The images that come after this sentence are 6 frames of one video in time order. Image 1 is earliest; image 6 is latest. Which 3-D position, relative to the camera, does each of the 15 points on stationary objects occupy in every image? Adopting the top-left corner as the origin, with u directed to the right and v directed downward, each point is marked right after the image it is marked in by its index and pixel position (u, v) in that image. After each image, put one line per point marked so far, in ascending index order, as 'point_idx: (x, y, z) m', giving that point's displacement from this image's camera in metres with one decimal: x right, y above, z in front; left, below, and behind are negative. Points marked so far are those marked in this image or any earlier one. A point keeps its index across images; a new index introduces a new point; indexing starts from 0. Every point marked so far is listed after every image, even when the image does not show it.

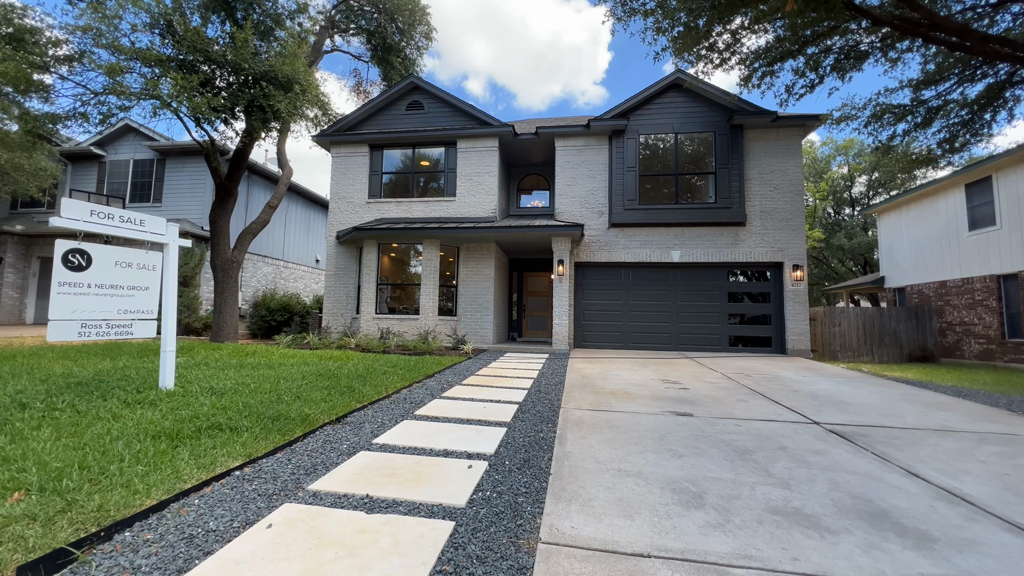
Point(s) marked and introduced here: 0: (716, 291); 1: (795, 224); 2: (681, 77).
0: (+5.2, -0.1, +10.3) m
1: (+7.0, +1.6, +10.0) m
2: (+4.3, +5.4, +10.3) m
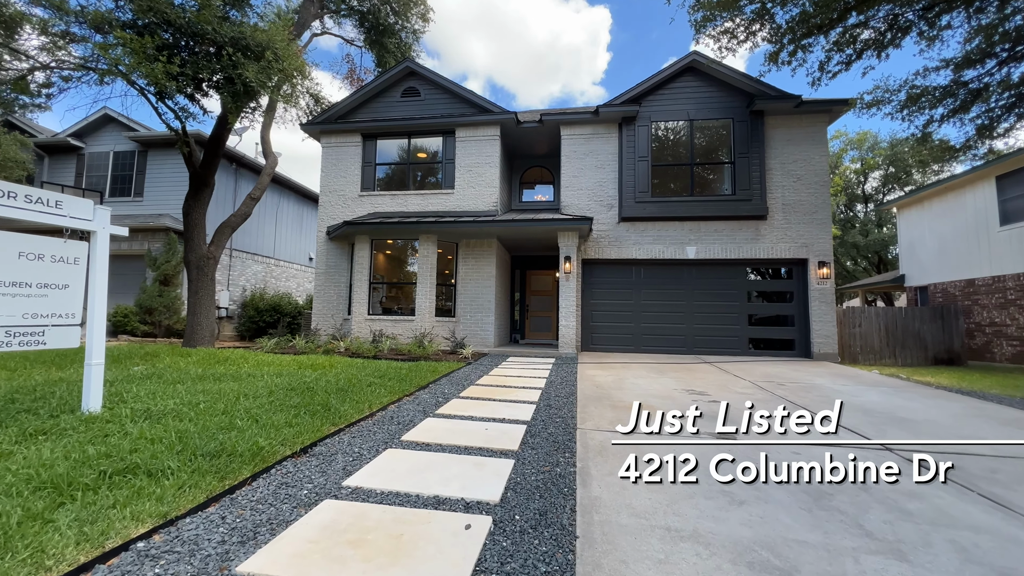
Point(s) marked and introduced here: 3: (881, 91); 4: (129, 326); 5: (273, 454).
0: (+5.2, -0.1, +9.6) m
1: (+7.1, +1.6, +9.3) m
2: (+4.4, +5.4, +9.6) m
3: (+7.9, +4.2, +8.6) m
4: (-10.0, -1.0, +10.6) m
5: (-1.6, -1.1, +2.8) m
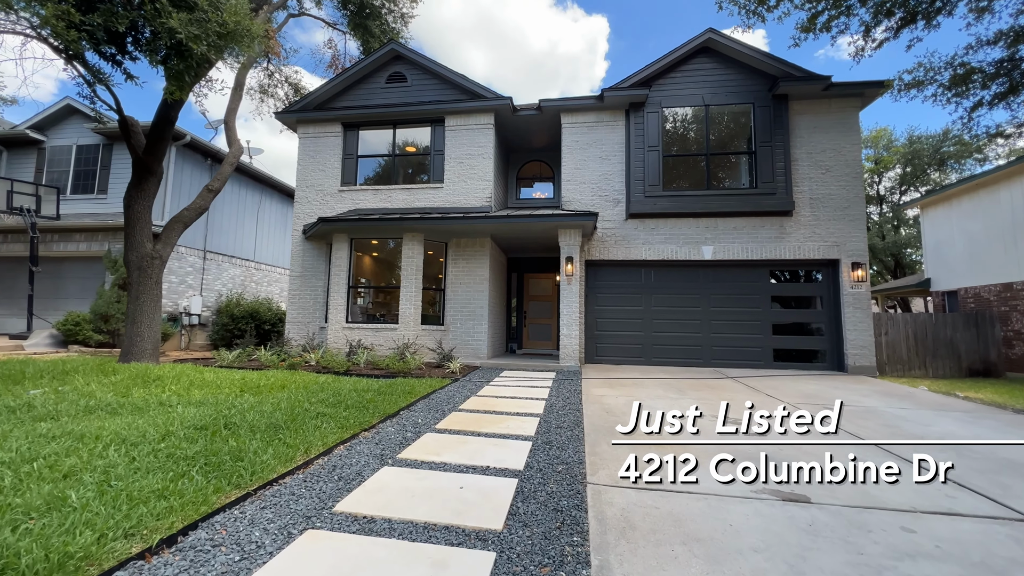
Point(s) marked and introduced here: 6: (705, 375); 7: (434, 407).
0: (+5.1, -0.2, +8.5) m
1: (+6.9, +1.5, +8.3) m
2: (+4.3, +5.3, +8.6) m
3: (+7.8, +4.1, +7.6) m
4: (-10.1, -1.1, +9.5) m
5: (-1.7, -1.1, +1.7) m
6: (+3.7, -1.6, +7.7) m
7: (-0.9, -1.4, +4.7) m
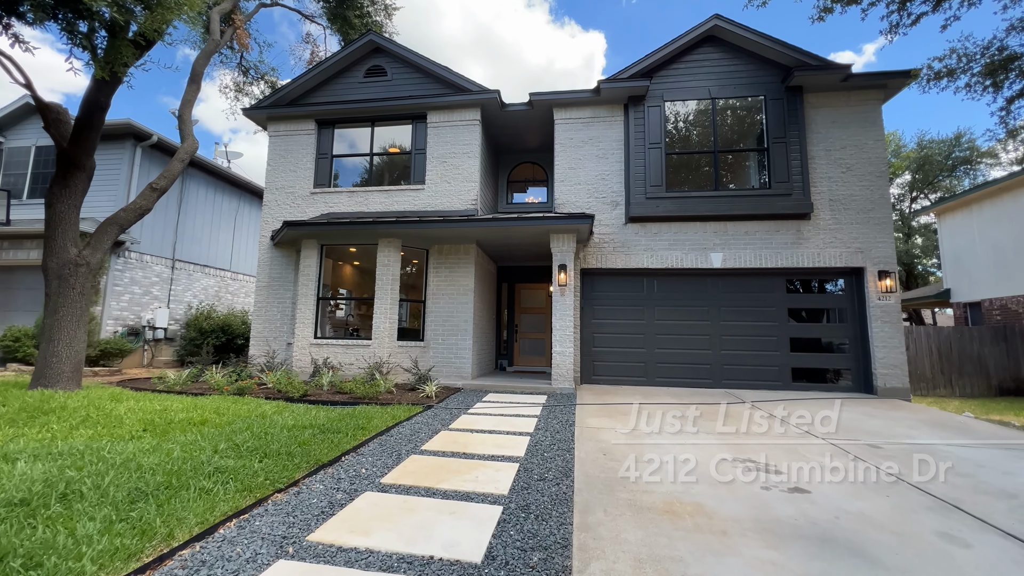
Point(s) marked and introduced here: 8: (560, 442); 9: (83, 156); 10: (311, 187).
0: (+4.9, -0.4, +7.6) m
1: (+6.7, +1.3, +7.4) m
2: (+4.1, +5.1, +7.8) m
3: (+7.5, +3.9, +6.9) m
4: (-10.3, -1.4, +8.6) m
5: (-2.0, -1.2, +0.8) m
6: (+3.4, -1.8, +6.7) m
7: (-1.2, -1.5, +3.8) m
8: (+0.5, -1.6, +4.2) m
9: (-6.1, +1.9, +5.7) m
10: (-4.4, +2.2, +8.9) m
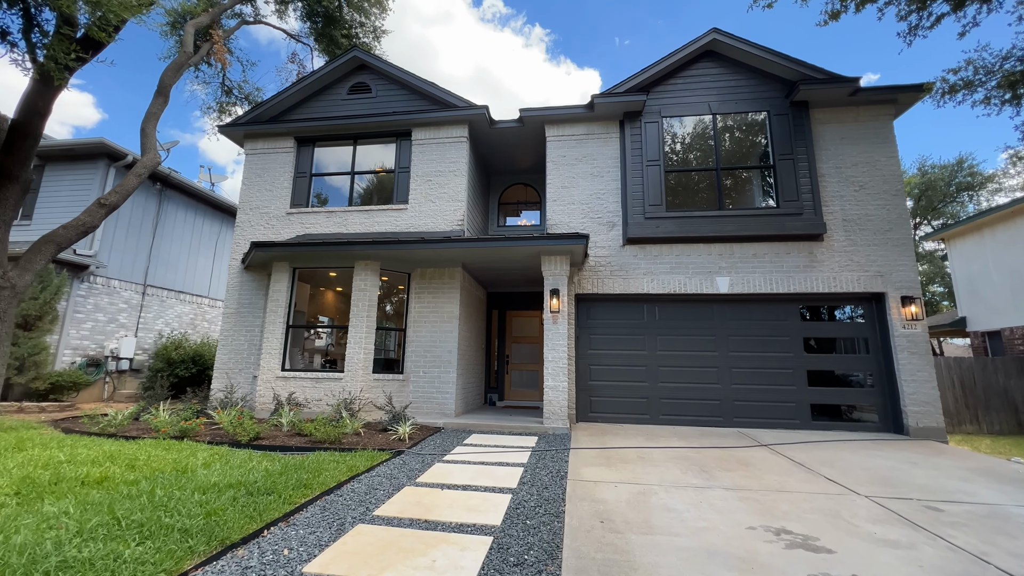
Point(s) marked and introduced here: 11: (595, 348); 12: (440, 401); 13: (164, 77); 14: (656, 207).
0: (+4.7, -0.8, +6.9) m
1: (+6.5, +0.9, +6.8) m
2: (+3.8, +4.6, +7.5) m
3: (+7.3, +3.5, +6.5) m
4: (-10.5, -1.9, +7.7) m
5: (-2.2, -1.1, 0.0) m
6: (+3.2, -2.2, +5.9) m
7: (-1.4, -1.7, +3.0) m
8: (+0.3, -1.8, +3.4) m
9: (-6.3, +1.5, +5.1) m
10: (-4.6, +1.7, +8.4) m
11: (+1.5, -1.1, +7.4) m
12: (-1.3, -2.0, +7.1) m
13: (-6.0, +3.6, +7.0) m
14: (+2.6, +1.5, +7.4) m
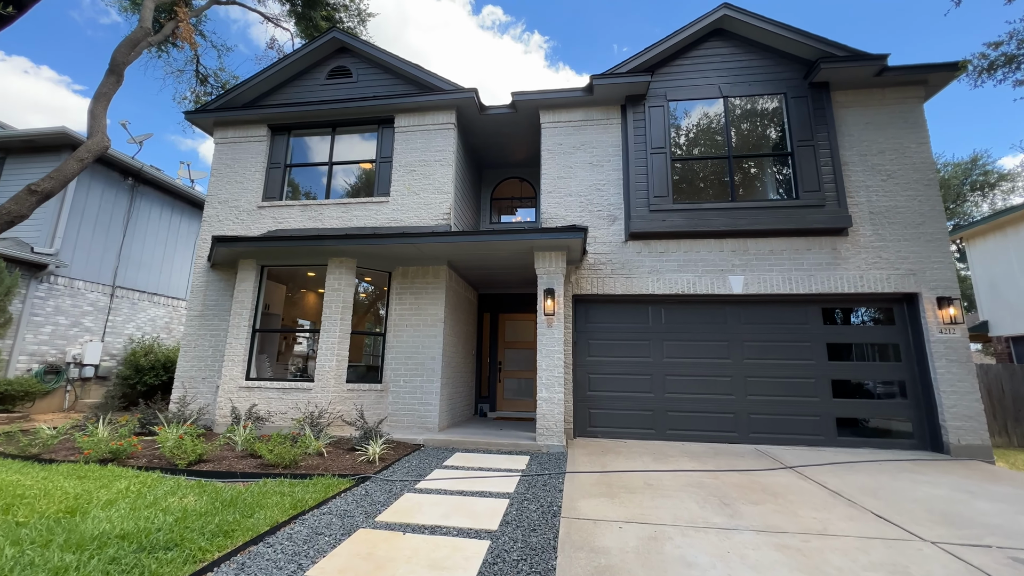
0: (+4.5, -0.8, +6.2) m
1: (+6.3, +0.9, +6.1) m
2: (+3.7, +4.6, +6.9) m
3: (+7.2, +3.5, +5.8) m
4: (-10.7, -1.9, +7.0) m
5: (-2.3, -1.0, -0.7) m
6: (+3.0, -2.2, +5.2) m
7: (-1.5, -1.6, +2.3) m
8: (+0.1, -1.8, +2.7) m
9: (-6.4, +1.6, +4.4) m
10: (-4.8, +1.7, +7.7) m
11: (+1.3, -1.1, +6.6) m
12: (-1.4, -2.0, +6.4) m
13: (-6.2, +3.6, +6.4) m
14: (+2.5, +1.5, +6.7) m
